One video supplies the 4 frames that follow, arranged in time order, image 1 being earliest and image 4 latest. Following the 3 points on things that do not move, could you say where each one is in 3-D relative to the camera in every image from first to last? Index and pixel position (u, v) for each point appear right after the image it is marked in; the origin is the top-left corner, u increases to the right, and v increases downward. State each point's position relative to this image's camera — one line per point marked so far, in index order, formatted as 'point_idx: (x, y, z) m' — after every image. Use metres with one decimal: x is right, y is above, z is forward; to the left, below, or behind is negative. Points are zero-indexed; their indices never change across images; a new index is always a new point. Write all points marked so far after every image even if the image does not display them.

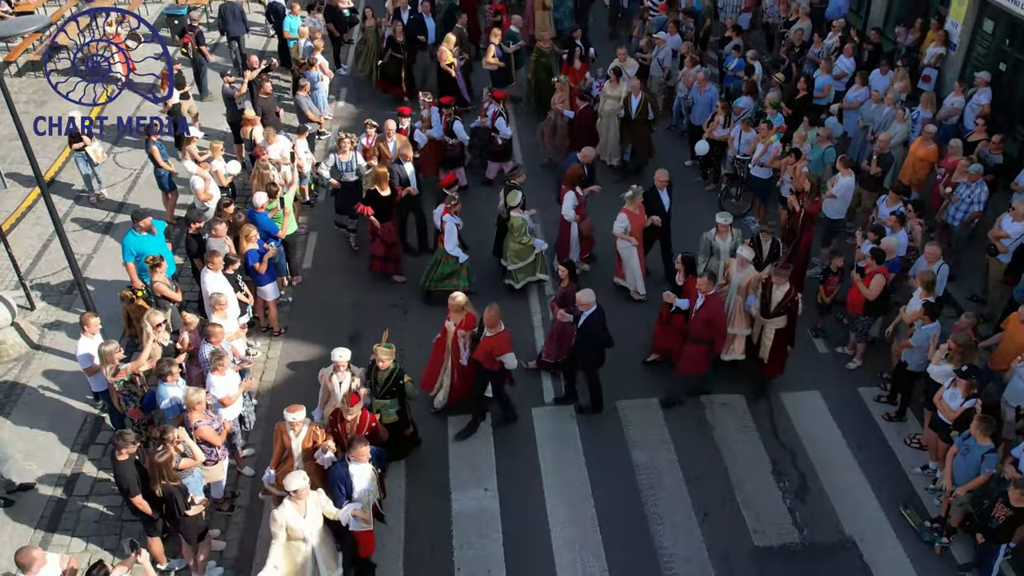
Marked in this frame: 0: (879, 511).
0: (+3.4, -2.1, +8.2) m
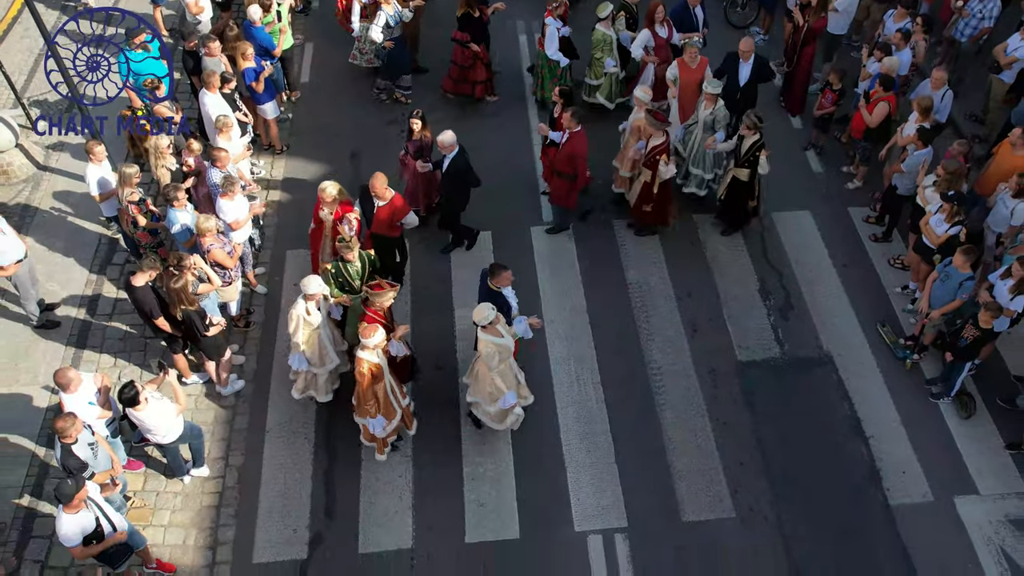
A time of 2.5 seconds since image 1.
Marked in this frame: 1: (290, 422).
0: (+3.4, -0.4, +8.7) m
1: (-2.0, -1.2, +8.1) m
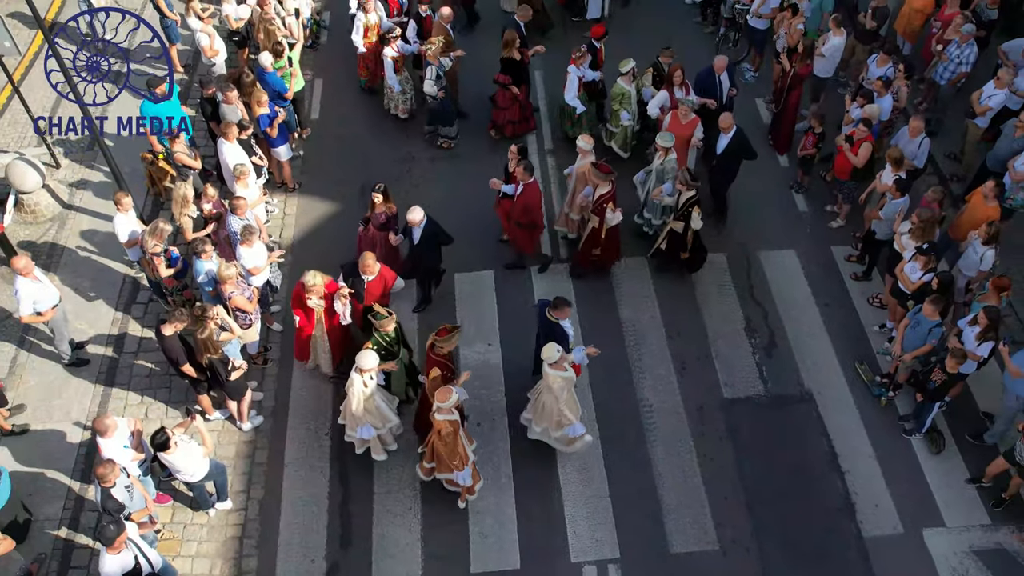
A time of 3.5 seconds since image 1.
0: (+3.4, -0.8, +9.3) m
1: (-2.0, -1.7, +8.7) m
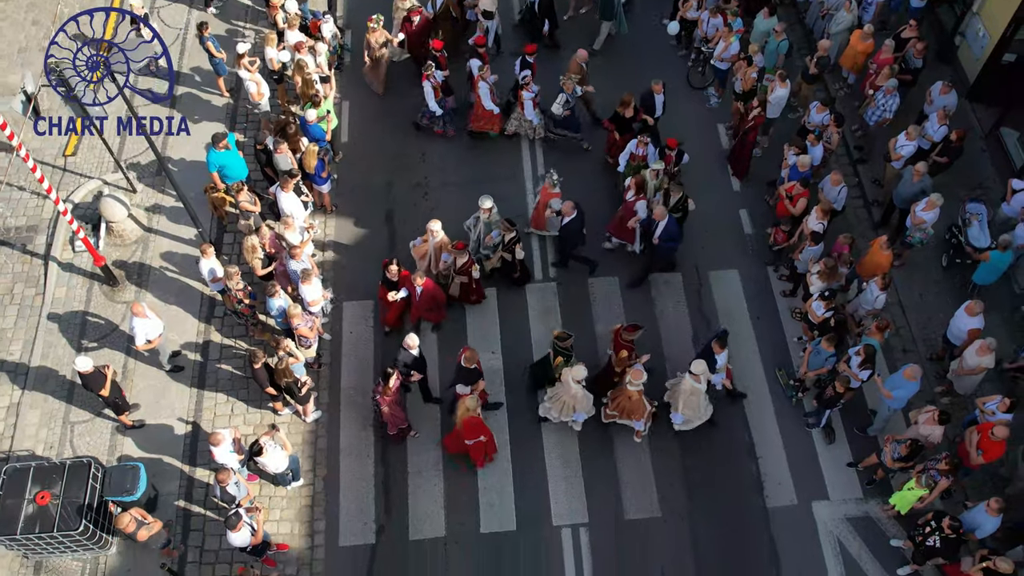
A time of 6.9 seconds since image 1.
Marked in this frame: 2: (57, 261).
0: (+3.4, -1.1, +12.0) m
1: (-2.0, -2.0, +11.6) m
2: (-6.6, +0.4, +12.9) m
